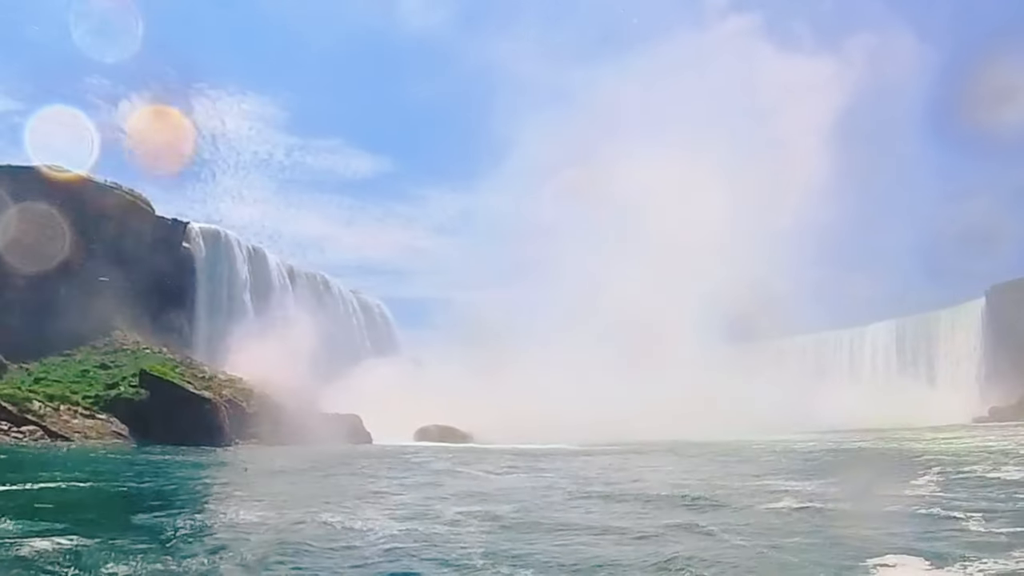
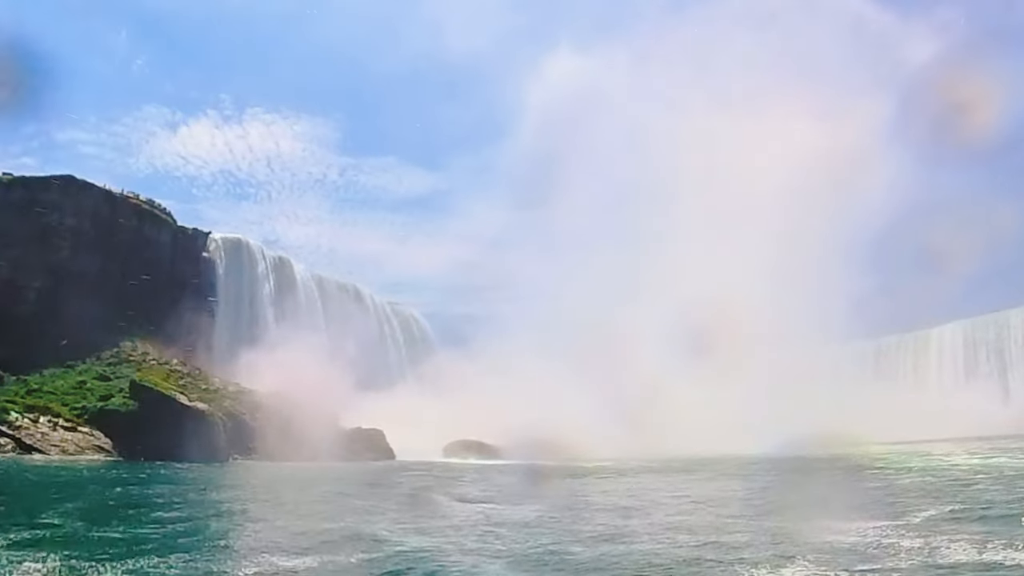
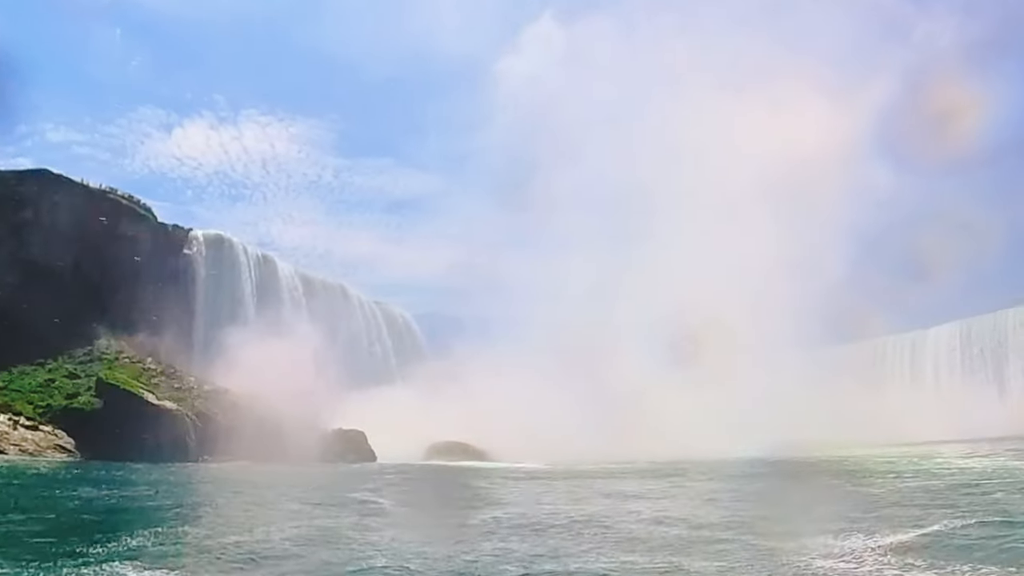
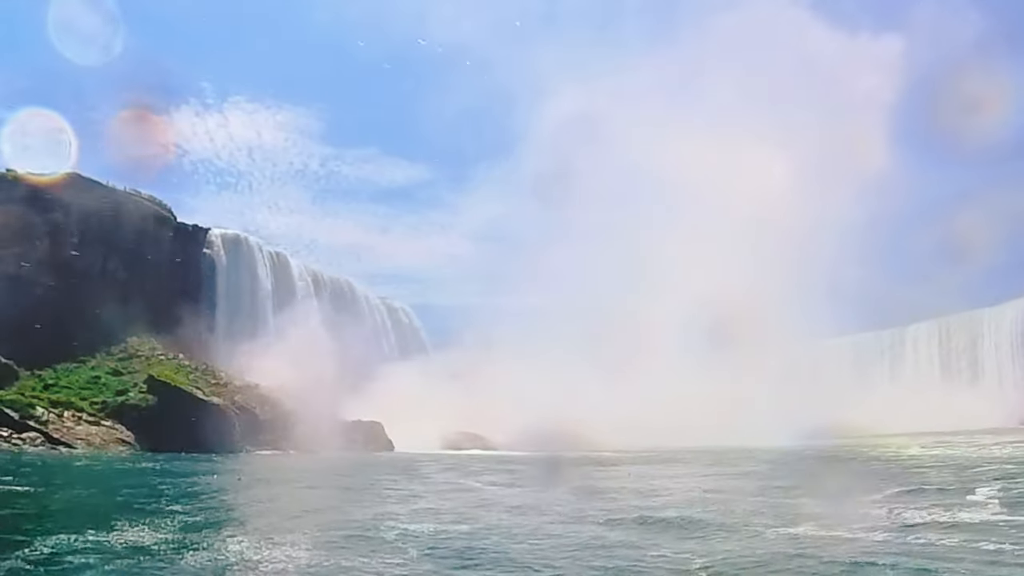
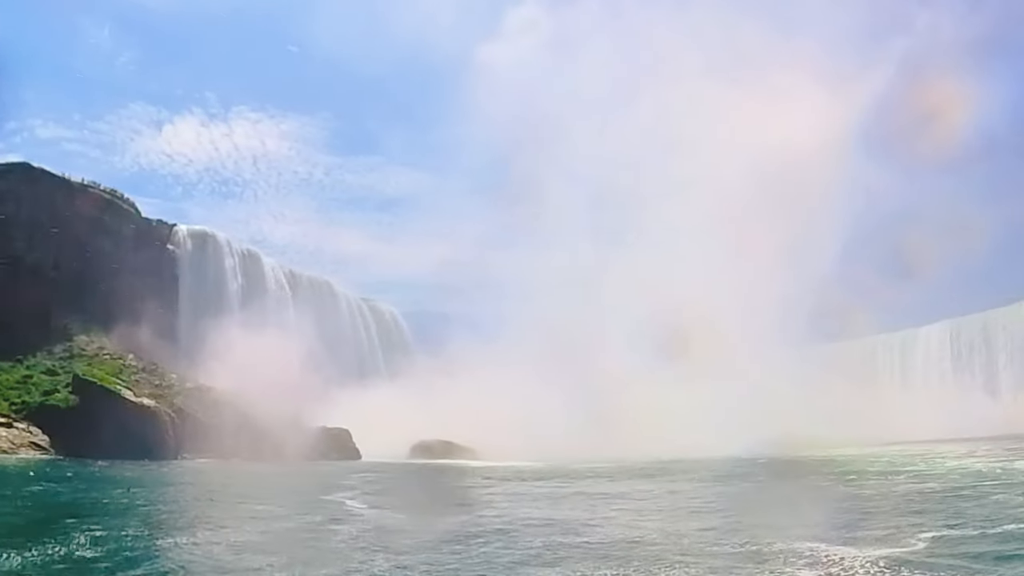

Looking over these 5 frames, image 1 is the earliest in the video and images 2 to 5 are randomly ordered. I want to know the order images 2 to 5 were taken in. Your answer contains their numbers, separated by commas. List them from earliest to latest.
4, 2, 3, 5
